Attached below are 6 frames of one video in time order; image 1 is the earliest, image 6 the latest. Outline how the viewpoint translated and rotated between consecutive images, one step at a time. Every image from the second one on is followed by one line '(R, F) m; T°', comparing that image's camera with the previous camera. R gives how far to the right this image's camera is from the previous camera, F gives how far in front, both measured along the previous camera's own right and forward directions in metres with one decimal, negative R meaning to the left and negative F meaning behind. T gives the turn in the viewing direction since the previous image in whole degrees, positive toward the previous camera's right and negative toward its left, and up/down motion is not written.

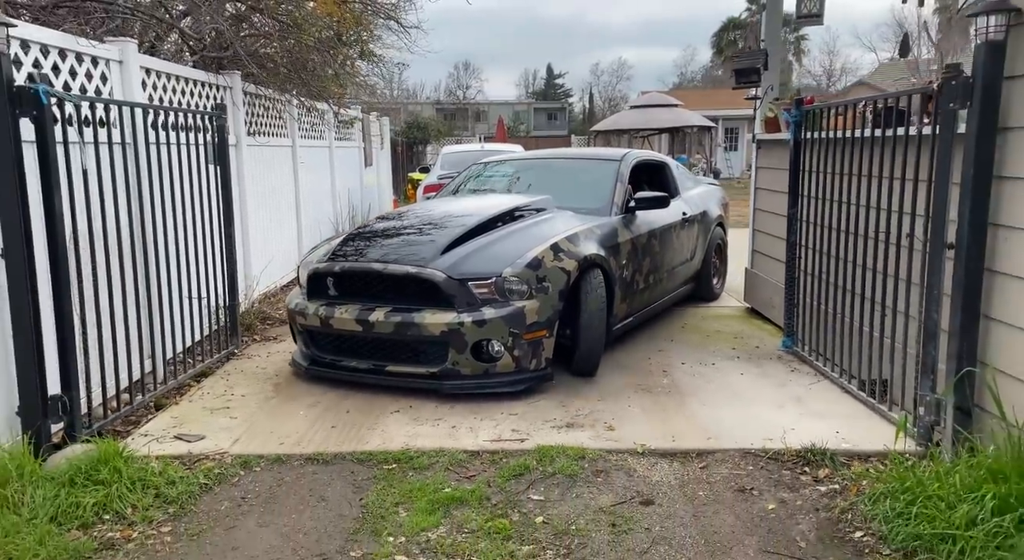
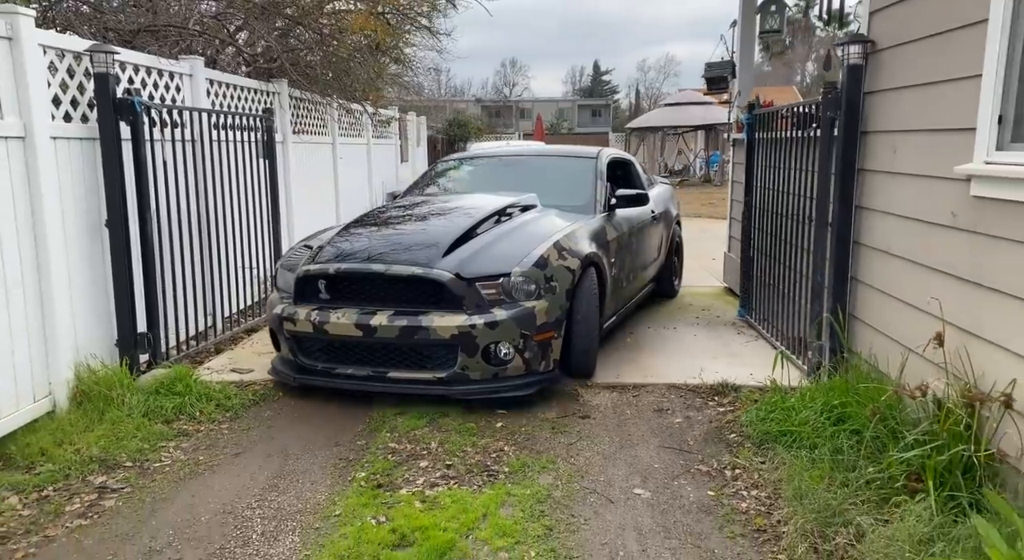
(+0.4, -1.2) m; -3°
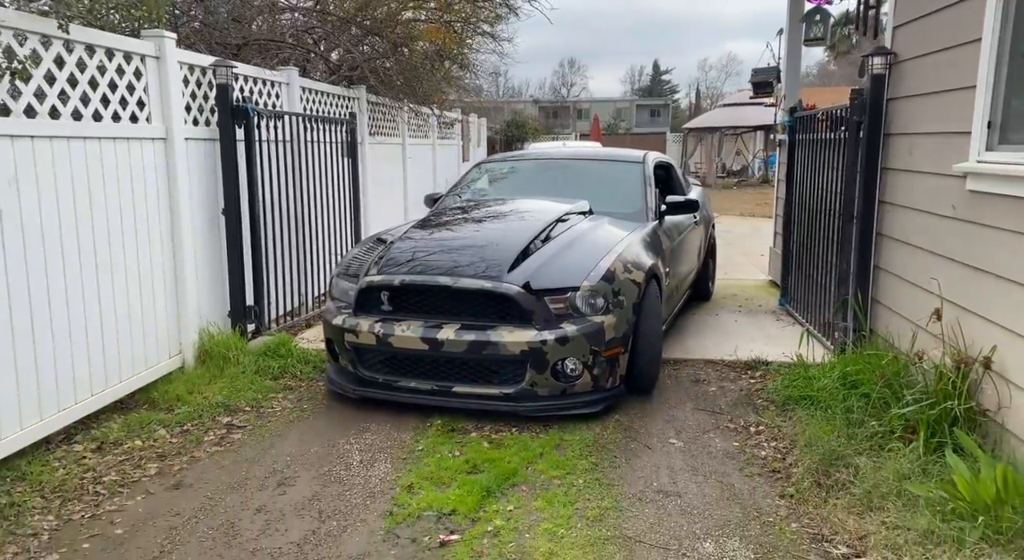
(0.0, -0.7) m; -4°
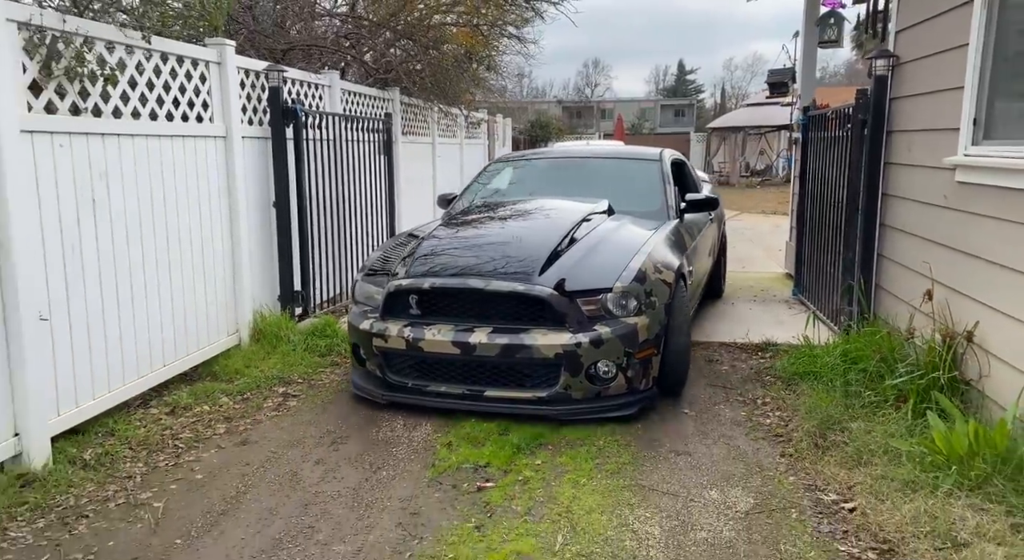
(0.0, -0.5) m; -2°
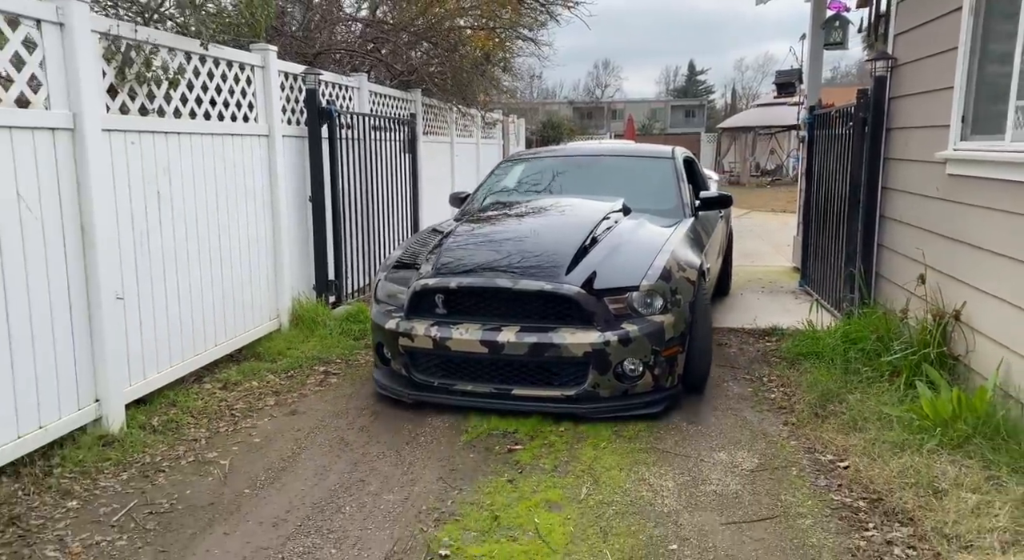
(-0.1, -0.4) m; -1°
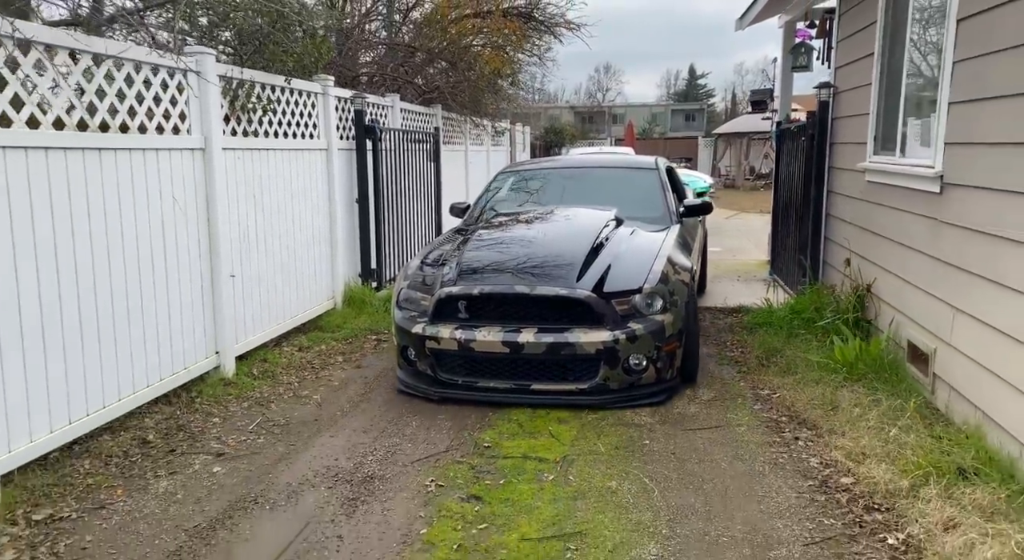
(-0.1, -1.4) m; 0°
